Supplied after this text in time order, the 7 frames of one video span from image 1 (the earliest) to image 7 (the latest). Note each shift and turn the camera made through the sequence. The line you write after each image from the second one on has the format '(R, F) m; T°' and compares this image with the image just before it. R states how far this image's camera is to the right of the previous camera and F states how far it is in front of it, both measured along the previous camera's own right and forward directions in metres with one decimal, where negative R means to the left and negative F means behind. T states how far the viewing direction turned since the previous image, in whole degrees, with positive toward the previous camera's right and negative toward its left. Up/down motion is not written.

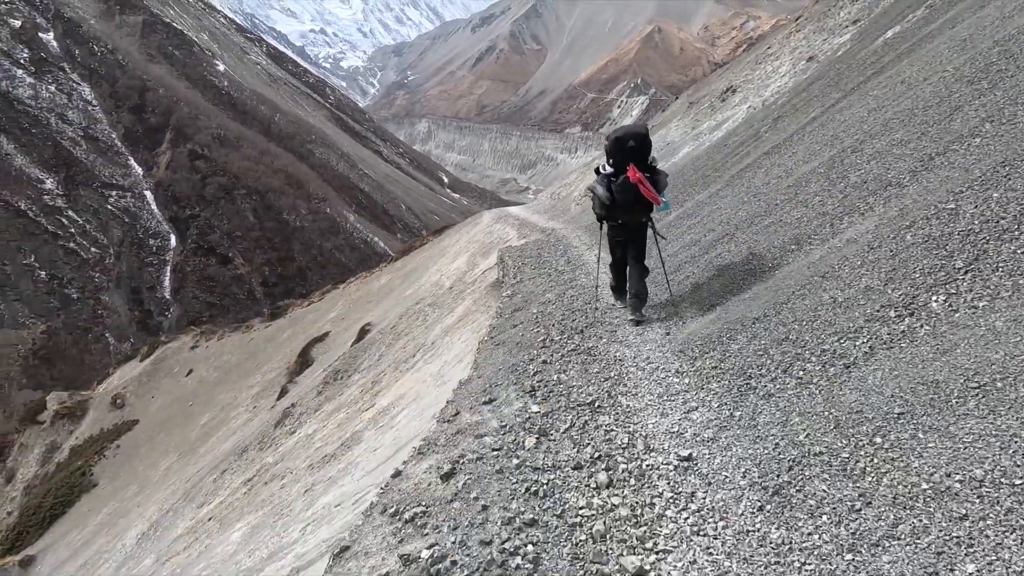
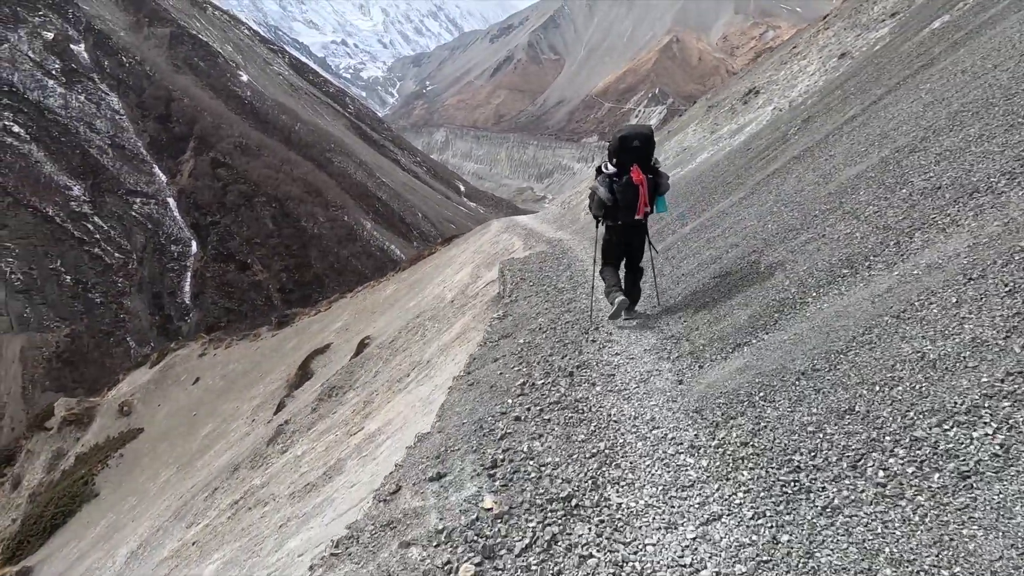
(+0.4, +1.1) m; -2°
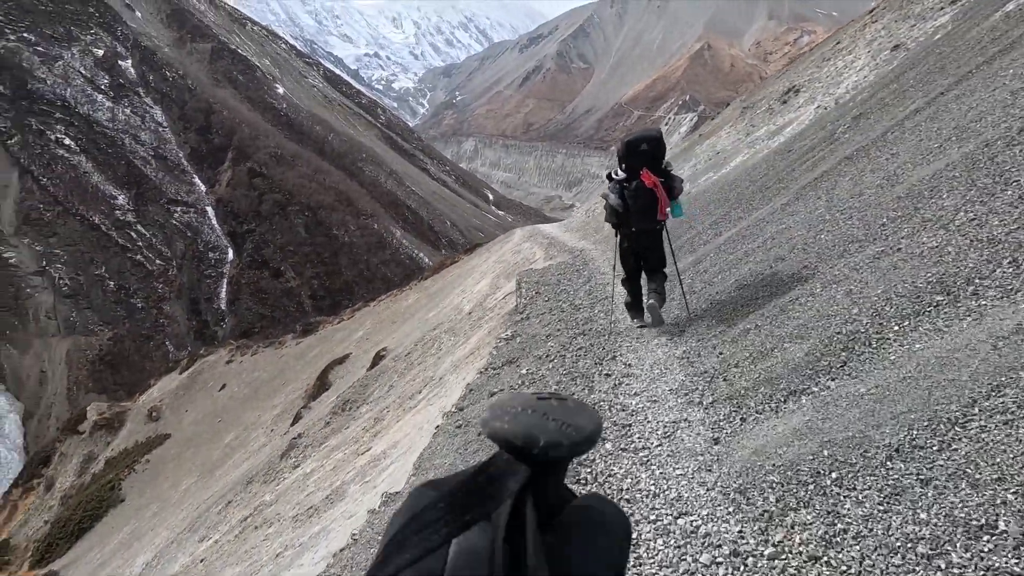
(+0.2, +0.8) m; -3°
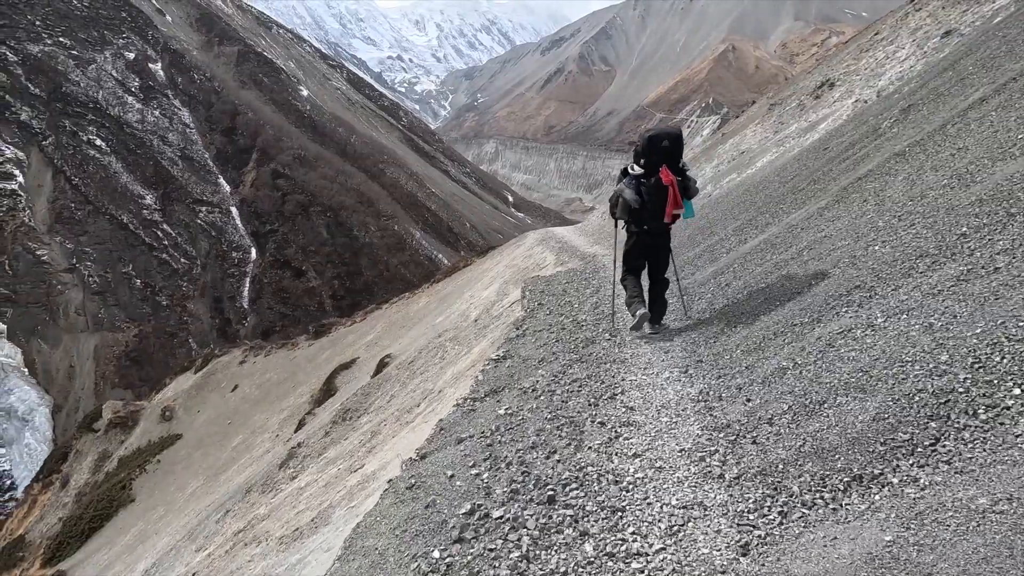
(+0.3, +0.9) m; -2°
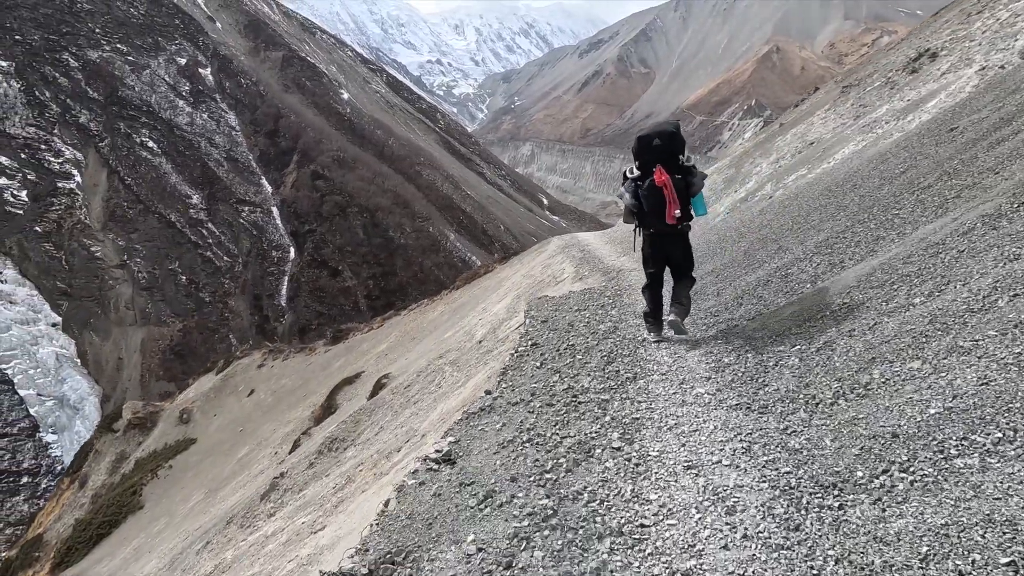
(+0.6, +2.4) m; -4°
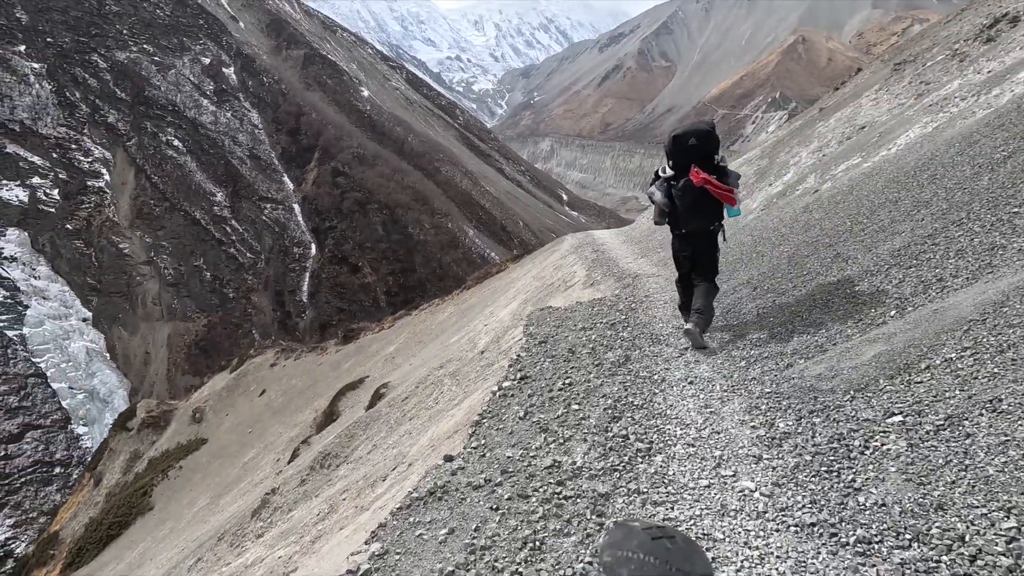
(+0.3, +1.3) m; -2°
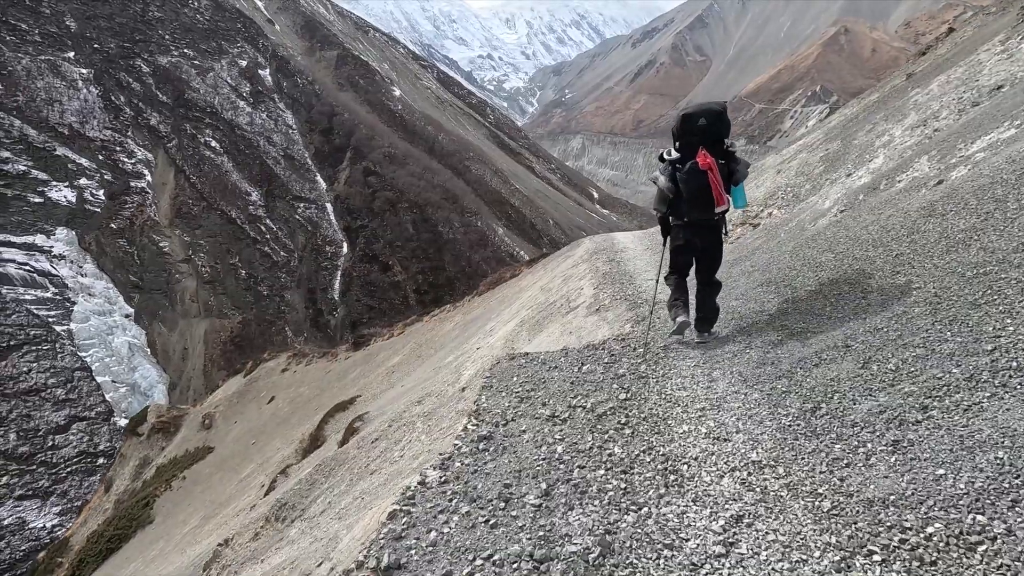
(+0.8, +2.7) m; -3°
